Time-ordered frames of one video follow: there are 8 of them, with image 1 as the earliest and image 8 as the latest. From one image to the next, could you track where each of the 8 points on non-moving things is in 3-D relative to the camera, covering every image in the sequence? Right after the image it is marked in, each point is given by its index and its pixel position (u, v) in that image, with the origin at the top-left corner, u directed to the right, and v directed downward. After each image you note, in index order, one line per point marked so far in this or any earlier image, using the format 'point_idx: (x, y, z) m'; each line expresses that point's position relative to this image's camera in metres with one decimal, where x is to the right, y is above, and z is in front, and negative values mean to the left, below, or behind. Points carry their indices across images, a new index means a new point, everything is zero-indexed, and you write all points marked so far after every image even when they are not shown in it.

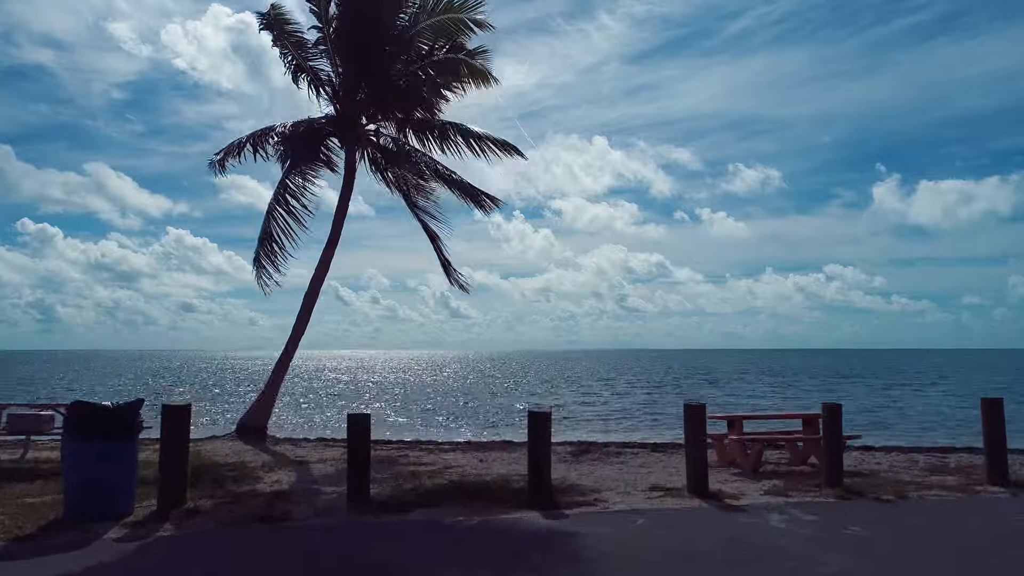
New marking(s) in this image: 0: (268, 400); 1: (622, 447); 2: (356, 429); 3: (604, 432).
0: (-2.8, -1.3, +8.5) m
1: (+1.1, -1.6, +7.5) m
2: (-1.0, -0.9, +4.7) m
3: (+1.9, -3.0, +14.7) m
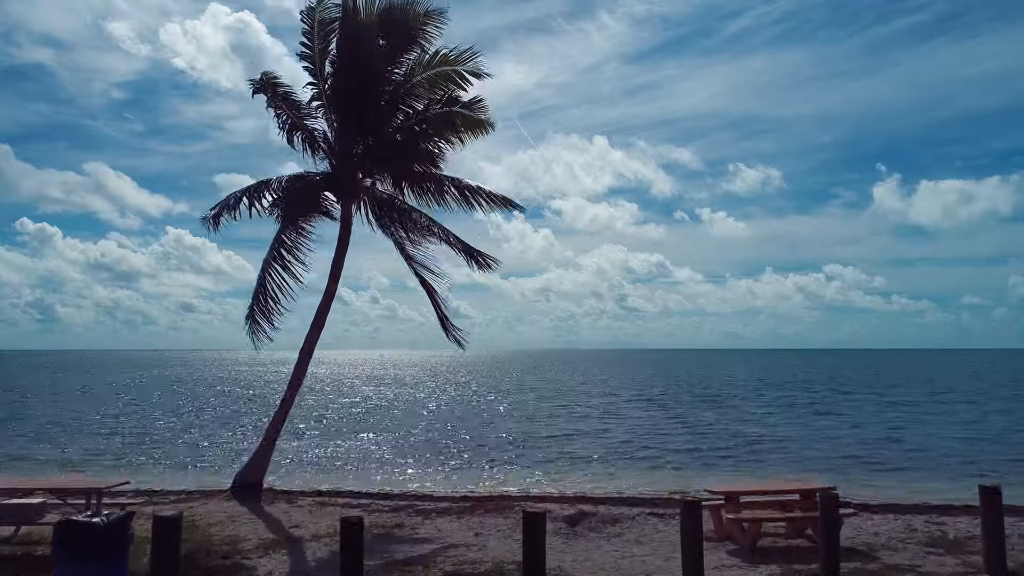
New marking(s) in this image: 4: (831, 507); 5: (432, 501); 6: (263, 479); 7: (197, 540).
0: (-2.9, -1.9, +8.5) m
1: (+1.1, -2.3, +7.5) m
2: (-1.0, -1.5, +4.6) m
3: (+1.8, -3.6, +14.6) m
4: (+2.3, -1.6, +5.4) m
5: (-0.9, -2.4, +8.3) m
6: (-3.4, -2.7, +9.9) m
7: (-2.7, -2.1, +6.3) m
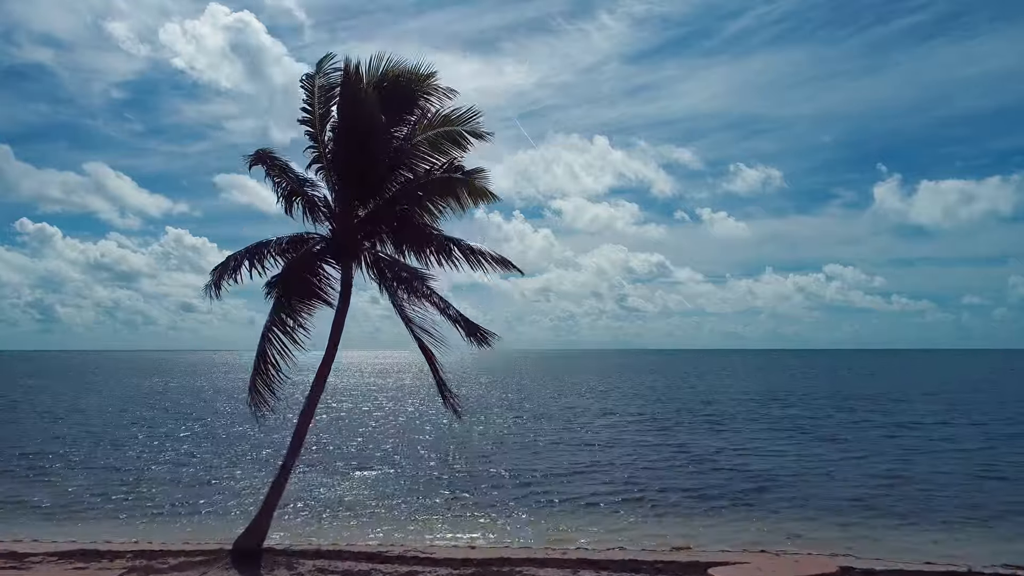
0: (-2.7, -2.4, +7.9) m
1: (+1.3, -2.8, +6.9) m
2: (-0.8, -2.0, +4.0) m
3: (+2.0, -4.1, +14.1) m
4: (+2.5, -2.1, +4.8) m
5: (-0.7, -2.9, +7.7) m
6: (-3.1, -3.2, +9.3) m
7: (-2.5, -2.6, +5.7) m
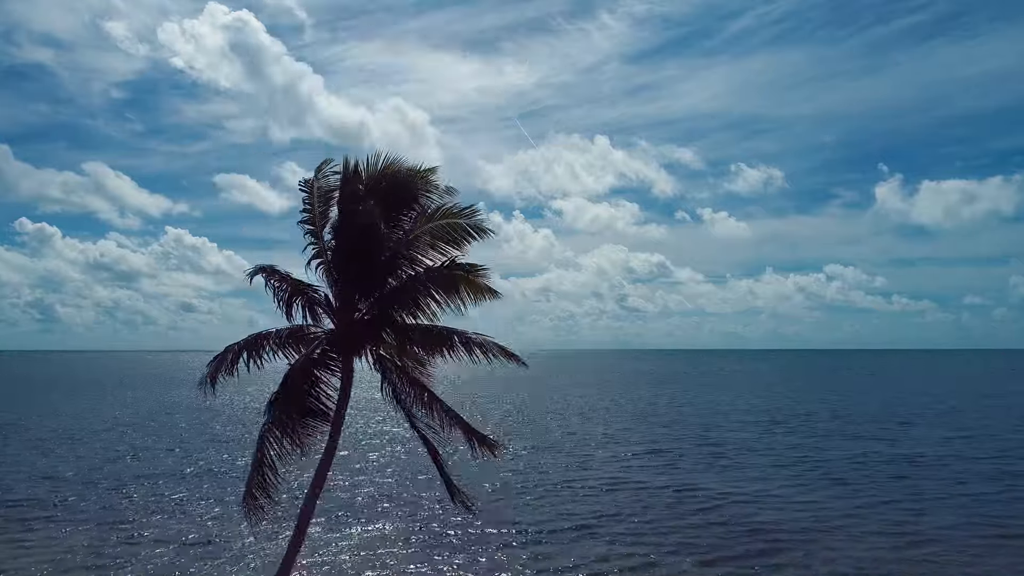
0: (-1.4, -2.7, +5.0) m
1: (+2.5, -3.0, +4.0) m
2: (+0.4, -2.3, +1.1) m
3: (+3.3, -4.4, +11.2) m
4: (+3.8, -2.4, +1.9) m
5: (+0.5, -3.2, +4.8) m
6: (-1.9, -3.4, +6.4) m
7: (-1.2, -2.9, +2.8) m
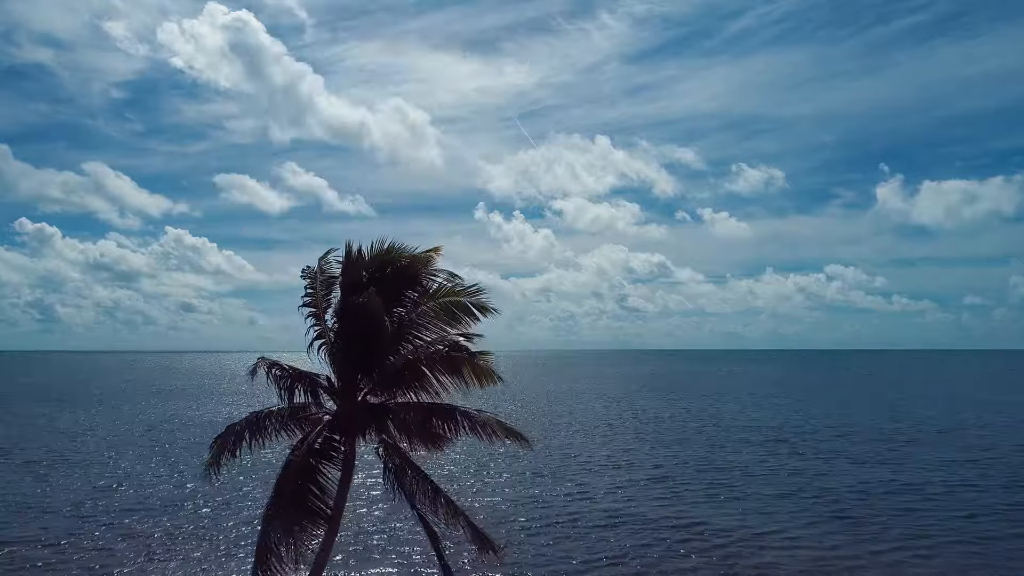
0: (-0.7, -3.0, +3.6) m
1: (+3.3, -3.3, +2.7) m
2: (+1.2, -2.6, -0.2) m
3: (+4.0, -4.7, +9.8) m
4: (+4.5, -2.7, +0.6) m
5: (+1.3, -3.5, +3.5) m
6: (-1.2, -3.8, +5.0) m
7: (-0.5, -3.2, +1.4) m
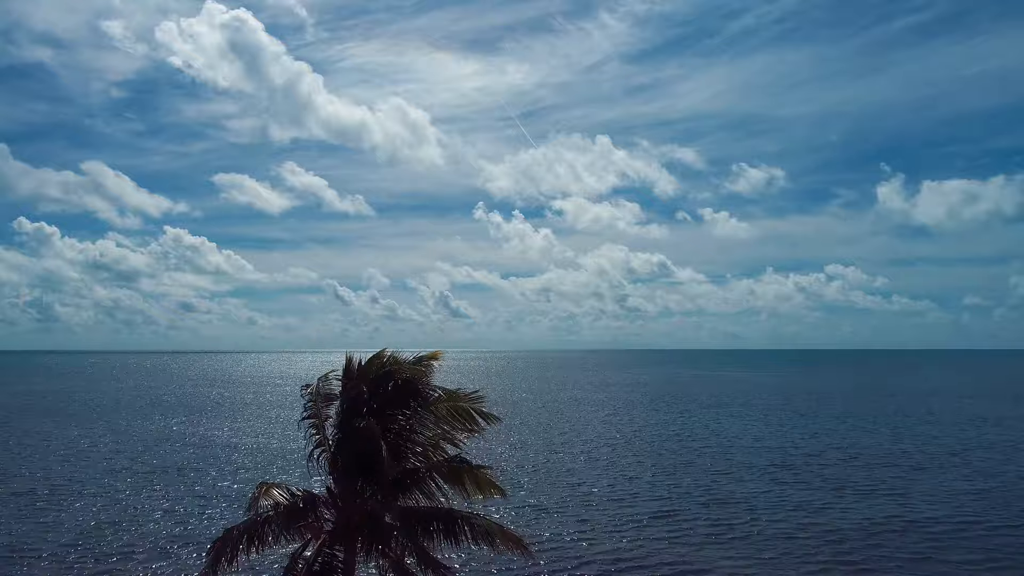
0: (+2.1, -3.5, +2.1) m
1: (+6.0, -3.9, +1.1) m
2: (+3.9, -3.2, -1.7) m
3: (+6.7, -5.2, +8.3) m
4: (+7.2, -3.2, -1.0) m
5: (+4.0, -4.0, +2.0) m
6: (+1.6, -4.3, +3.5) m
7: (+2.2, -3.7, -0.1) m
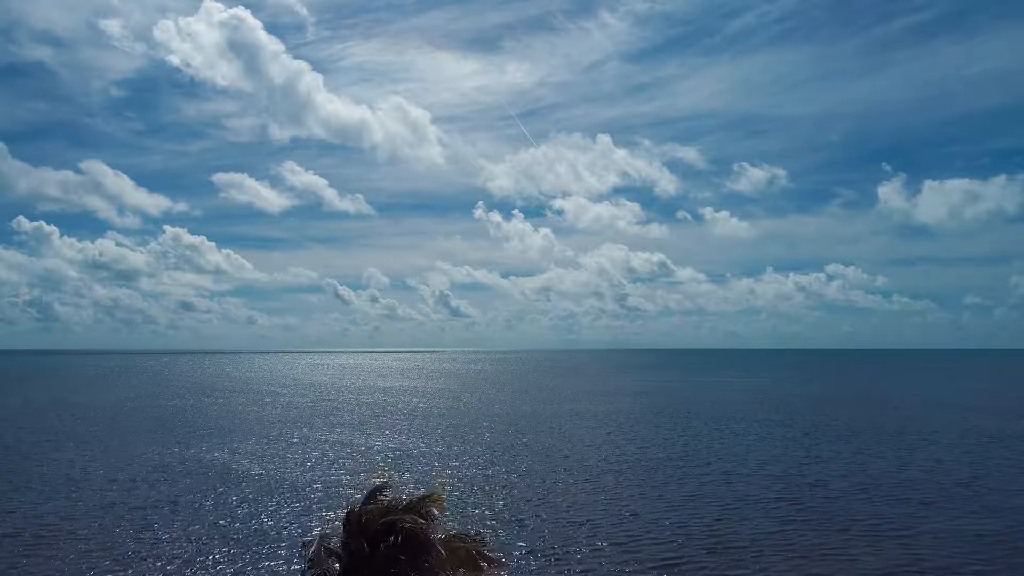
0: (+3.4, -4.1, -1.0) m
1: (+7.3, -4.4, -1.9) m
2: (+5.2, -3.7, -4.8) m
3: (+8.0, -5.7, +5.2) m
4: (+8.6, -3.7, -4.0) m
5: (+5.3, -4.5, -1.1) m
6: (+2.9, -4.8, +0.4) m
7: (+3.6, -4.3, -3.1) m
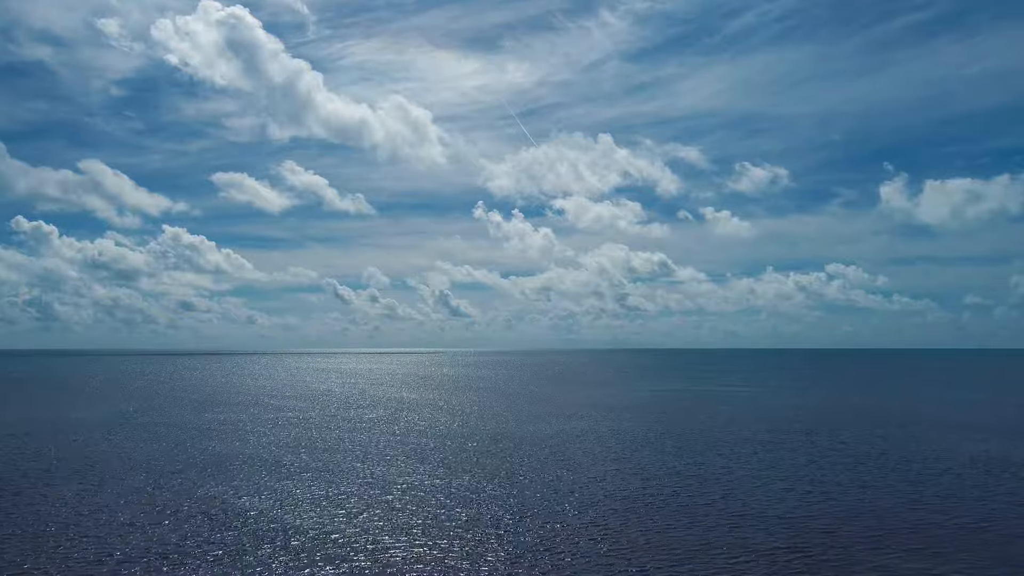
0: (+5.3, -4.6, -4.7) m
1: (+9.3, -4.9, -5.6) m
2: (+7.2, -4.2, -8.5) m
3: (+10.0, -6.2, +1.5) m
4: (+10.5, -4.2, -7.7) m
5: (+7.3, -5.0, -4.8) m
6: (+4.8, -5.3, -3.3) m
7: (+5.5, -4.8, -6.8) m
